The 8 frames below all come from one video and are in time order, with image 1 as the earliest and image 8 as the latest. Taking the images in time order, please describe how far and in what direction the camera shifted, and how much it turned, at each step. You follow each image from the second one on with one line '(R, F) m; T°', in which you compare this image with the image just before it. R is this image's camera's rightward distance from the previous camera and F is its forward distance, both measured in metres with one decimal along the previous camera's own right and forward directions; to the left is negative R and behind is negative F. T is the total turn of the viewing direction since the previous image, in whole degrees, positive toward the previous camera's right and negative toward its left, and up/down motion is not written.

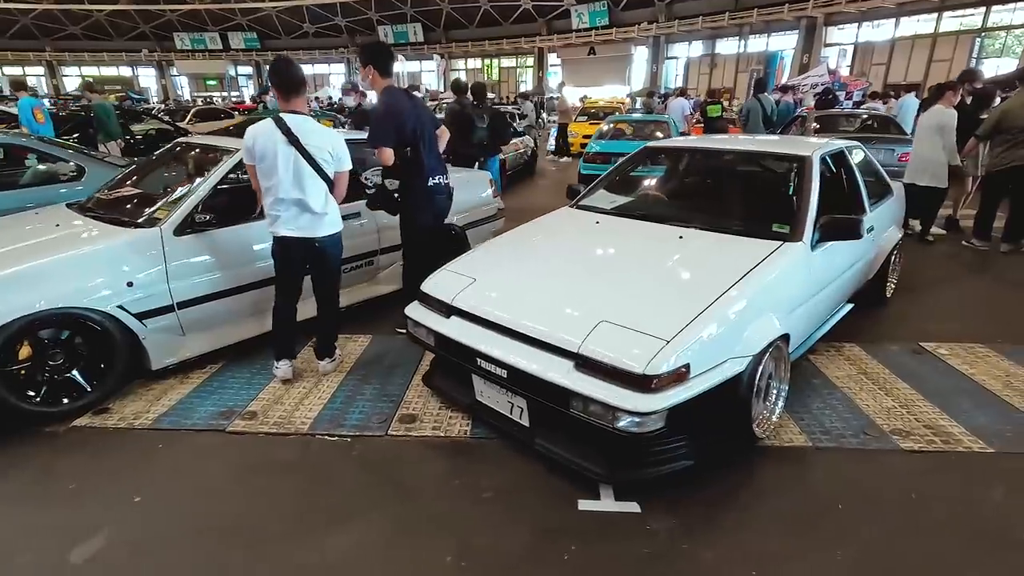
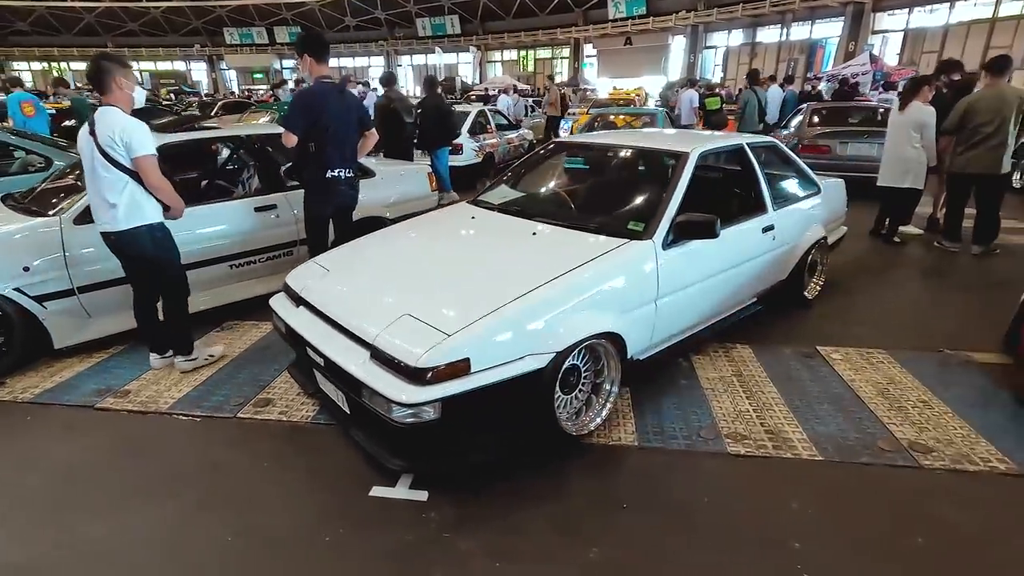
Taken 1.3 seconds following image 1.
(+1.1, 0.0) m; -4°
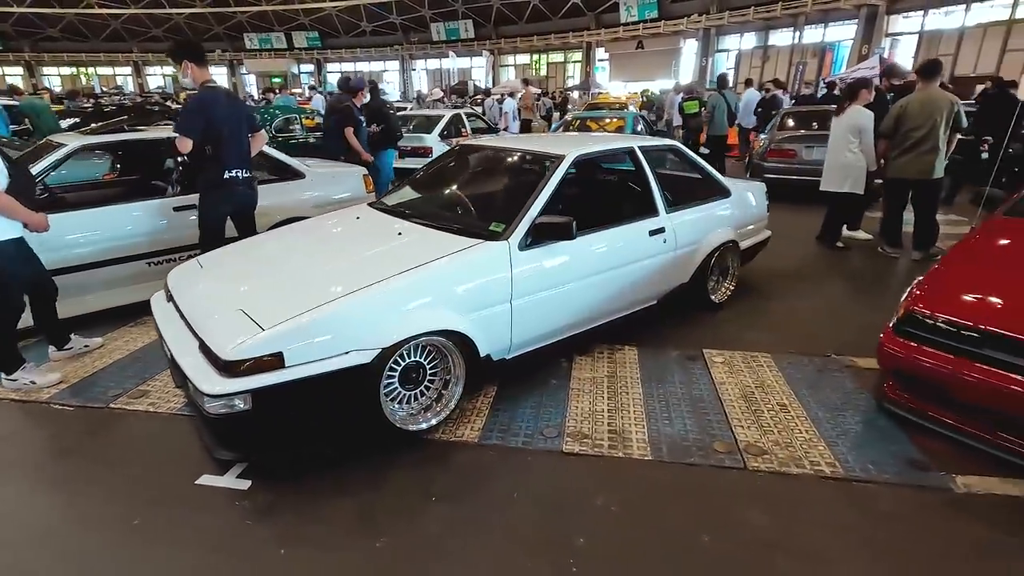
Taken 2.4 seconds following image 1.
(+0.9, -0.1) m; -2°
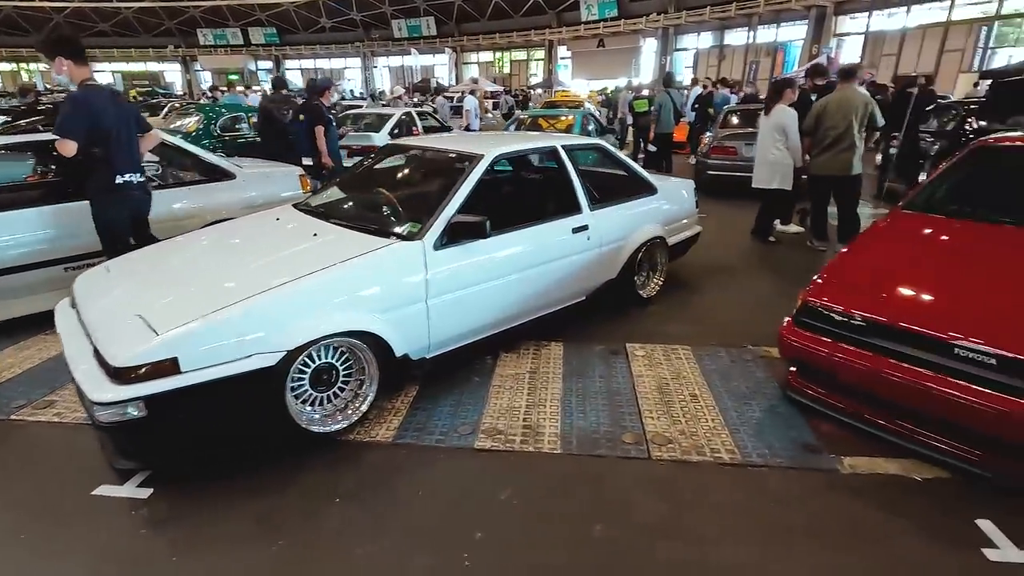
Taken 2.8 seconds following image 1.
(+0.3, 0.0) m; +3°
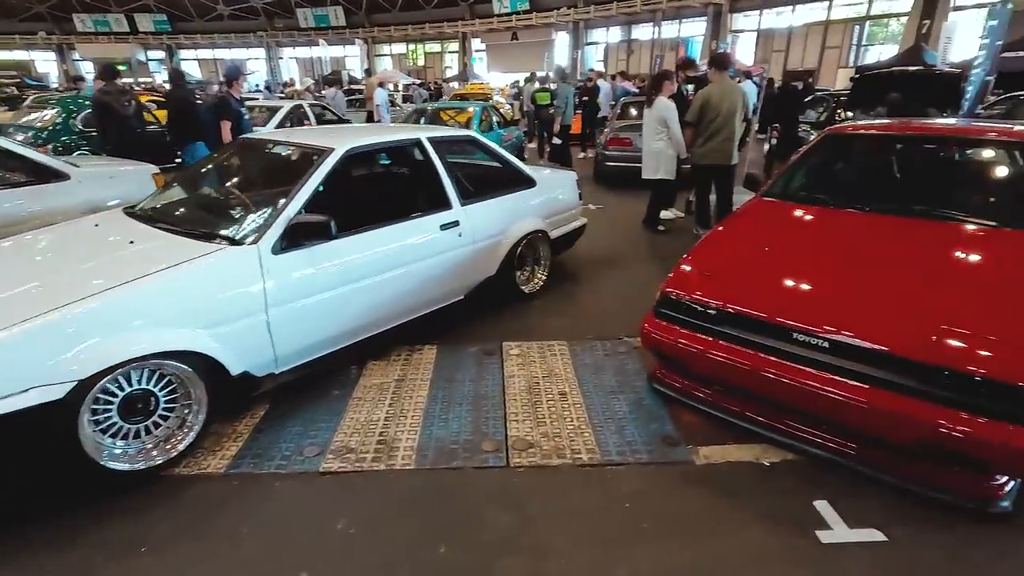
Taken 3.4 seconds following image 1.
(+0.4, +0.2) m; +8°
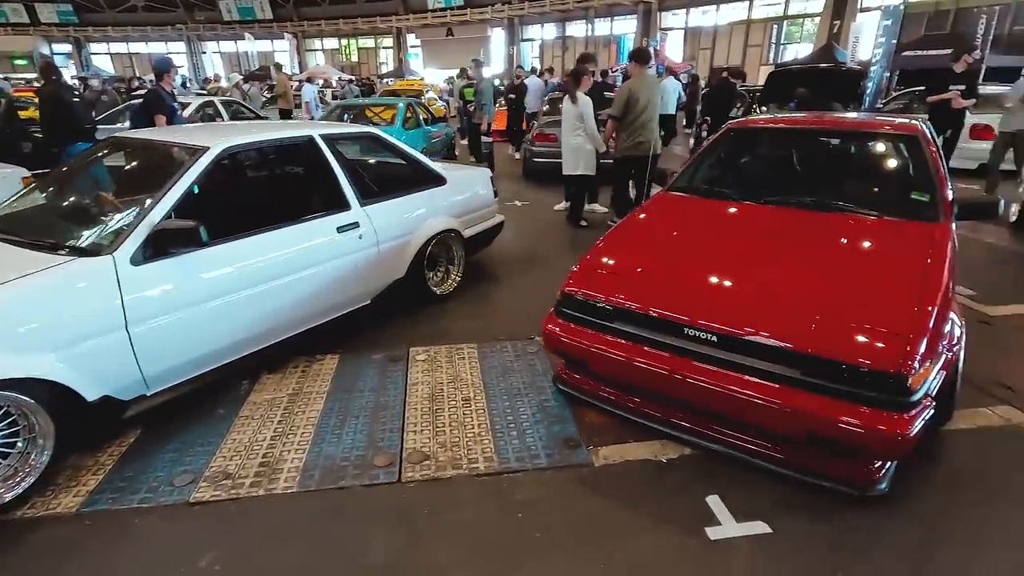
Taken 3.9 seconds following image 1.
(+0.3, +0.1) m; +6°
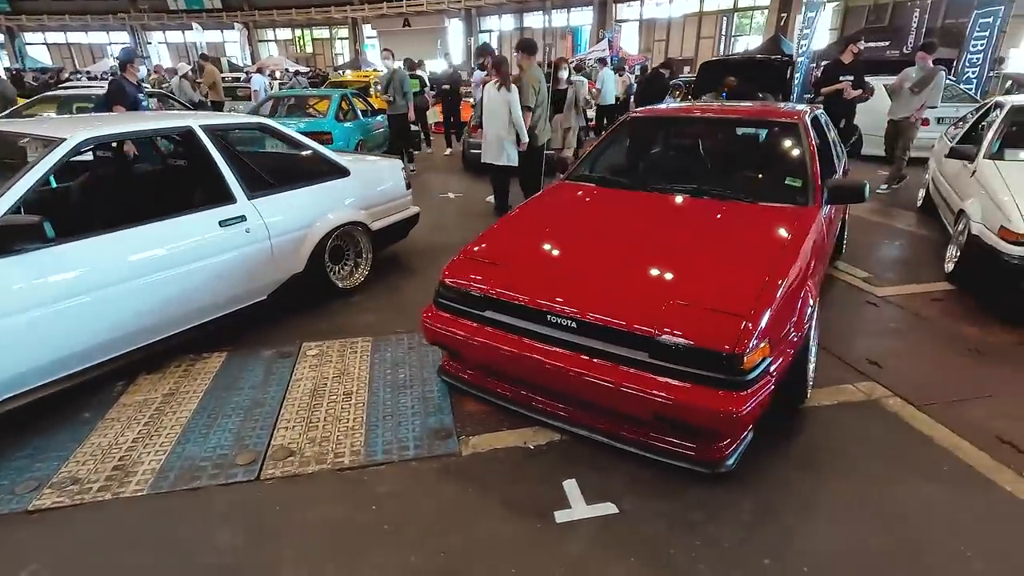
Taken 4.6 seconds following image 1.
(+0.5, 0.0) m; +3°
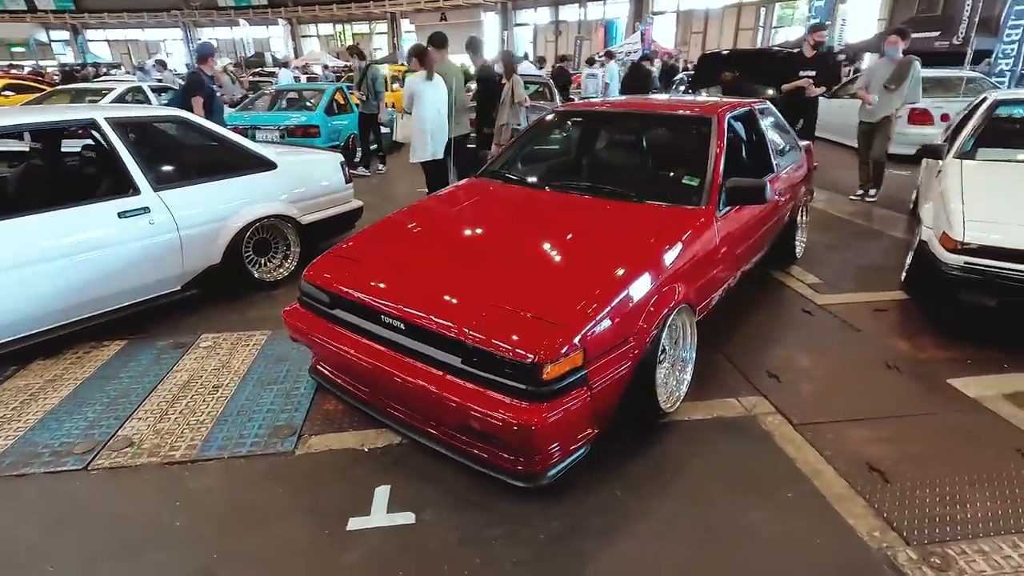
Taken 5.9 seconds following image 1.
(+0.9, +0.1) m; -4°
